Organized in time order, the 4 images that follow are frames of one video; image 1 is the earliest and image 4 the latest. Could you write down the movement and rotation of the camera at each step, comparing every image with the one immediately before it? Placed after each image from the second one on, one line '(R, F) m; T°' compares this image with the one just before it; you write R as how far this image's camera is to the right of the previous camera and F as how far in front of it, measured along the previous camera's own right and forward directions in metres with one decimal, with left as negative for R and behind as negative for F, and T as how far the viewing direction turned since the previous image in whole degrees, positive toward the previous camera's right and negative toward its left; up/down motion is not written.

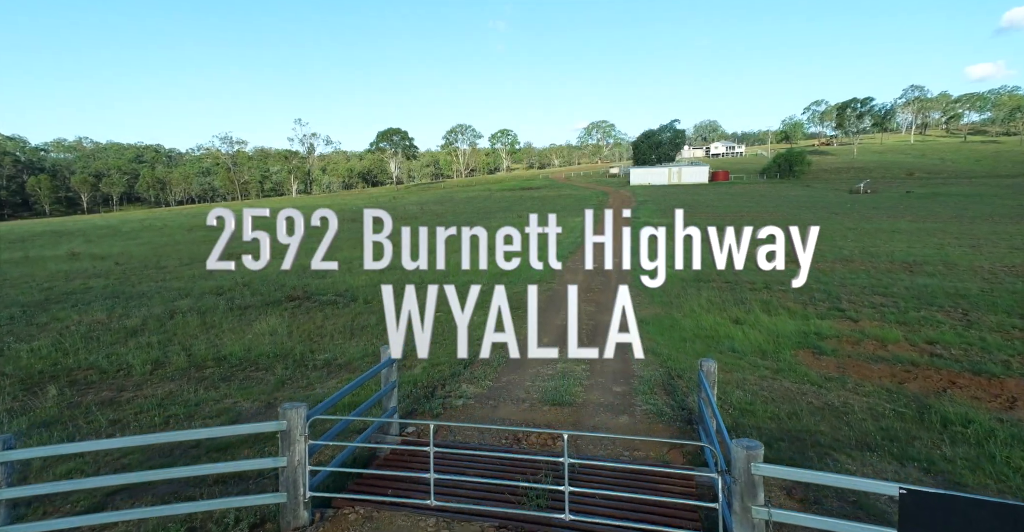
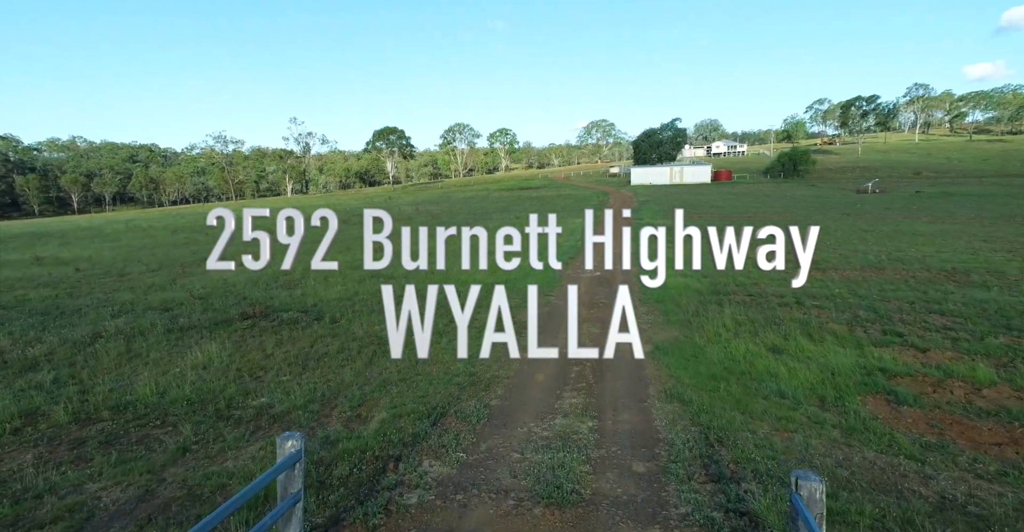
(+0.1, +1.2) m; 0°
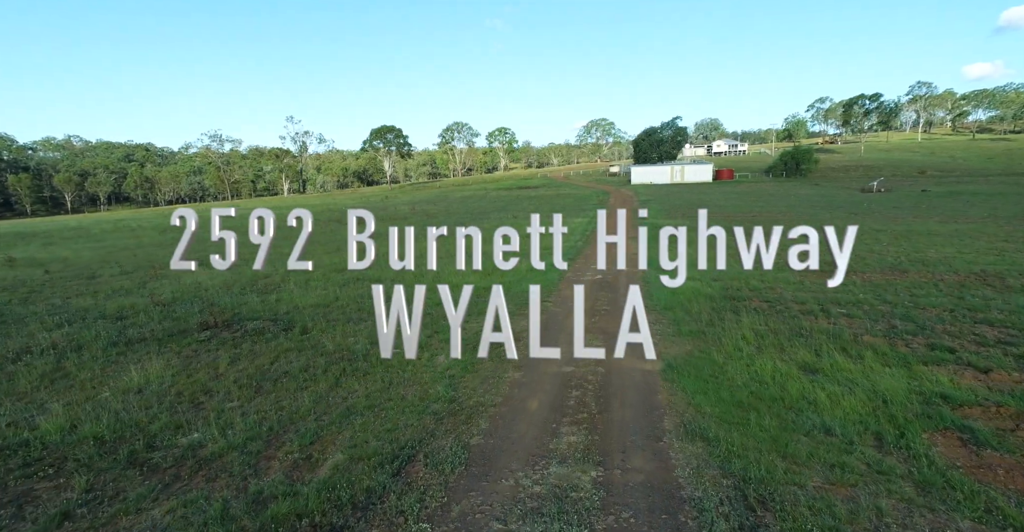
(+0.1, +0.8) m; 0°
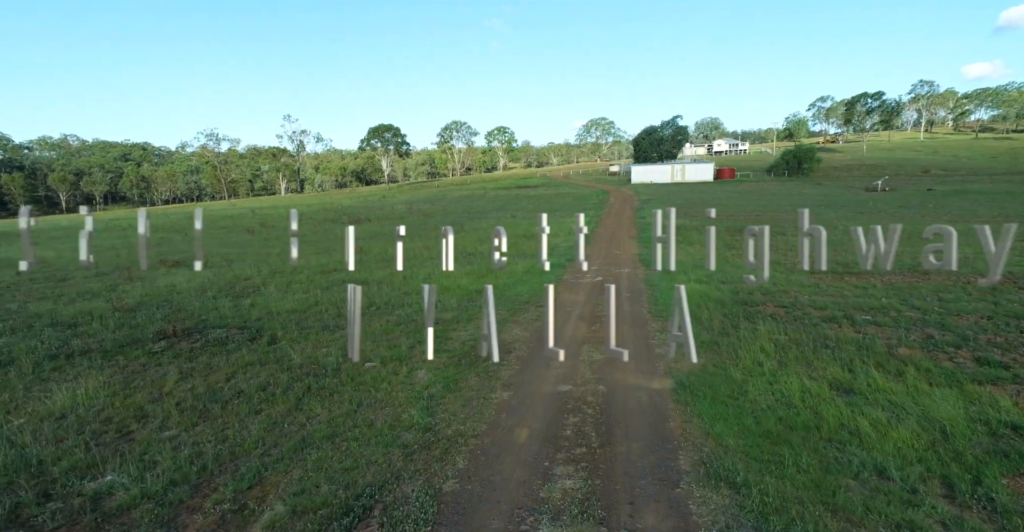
(+0.1, +0.6) m; 0°
